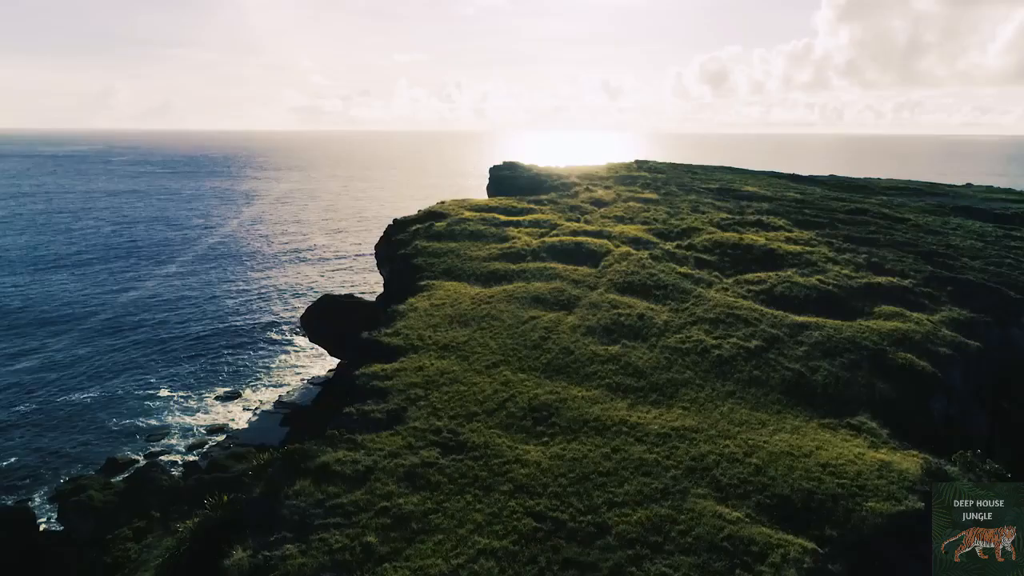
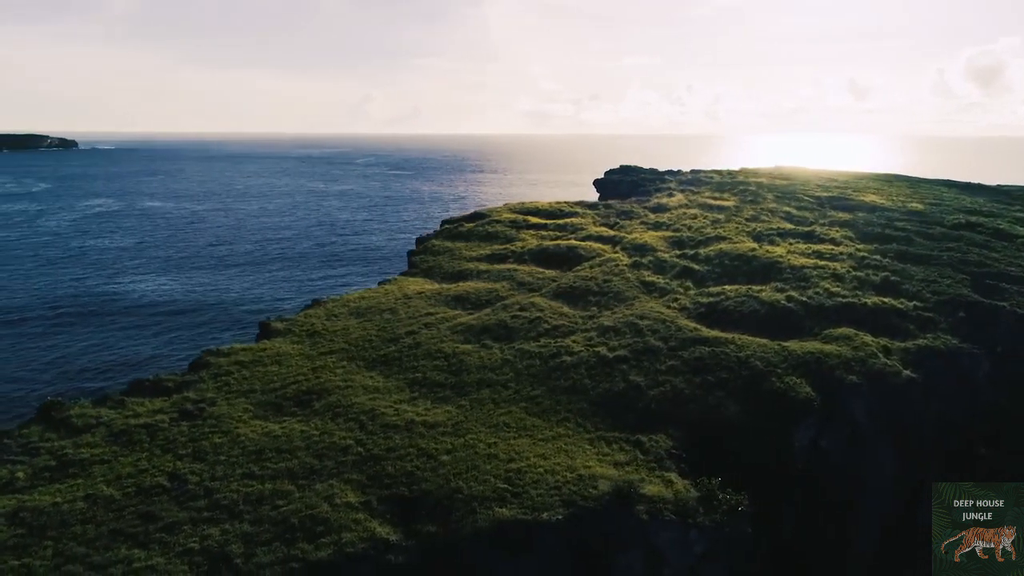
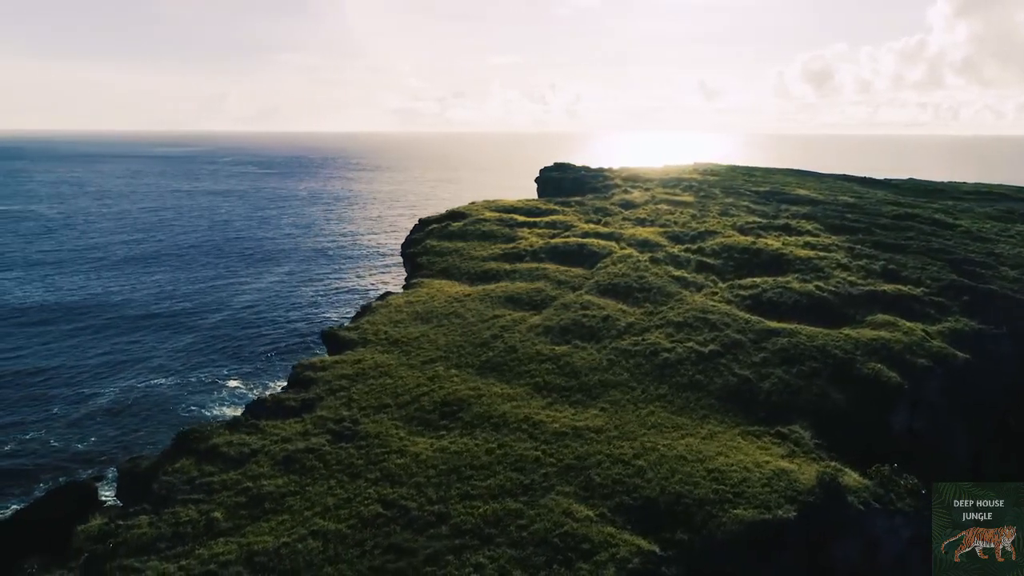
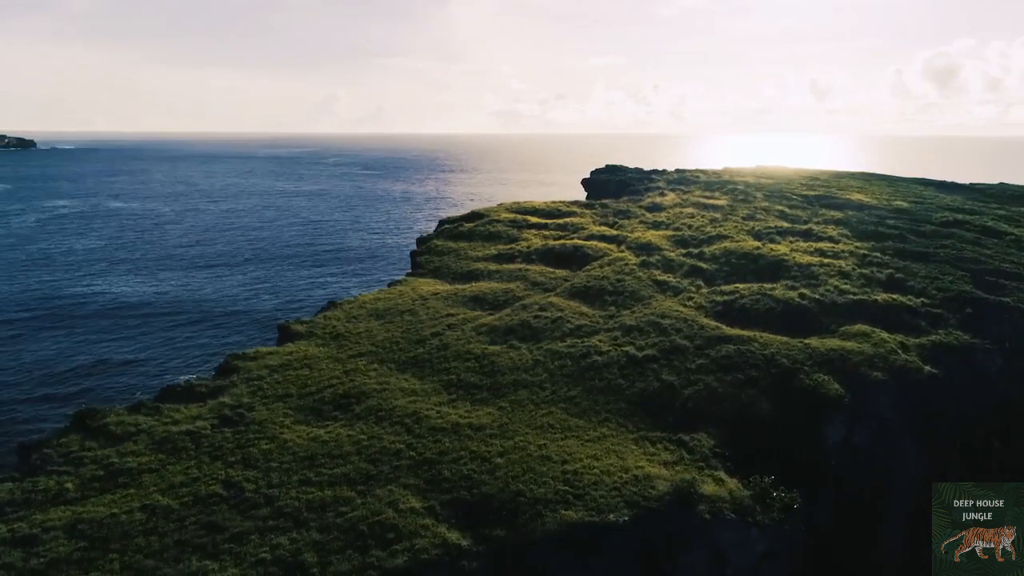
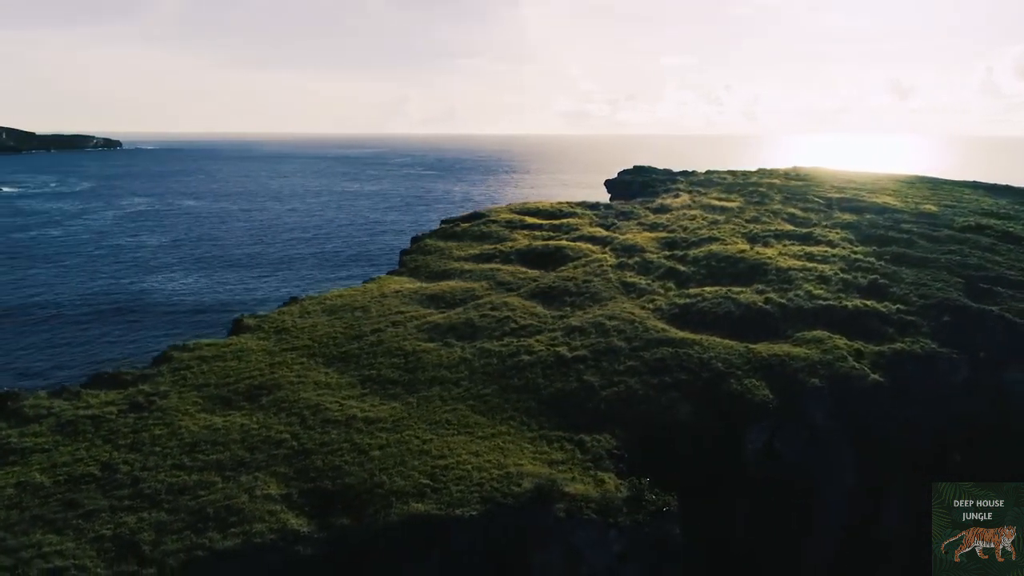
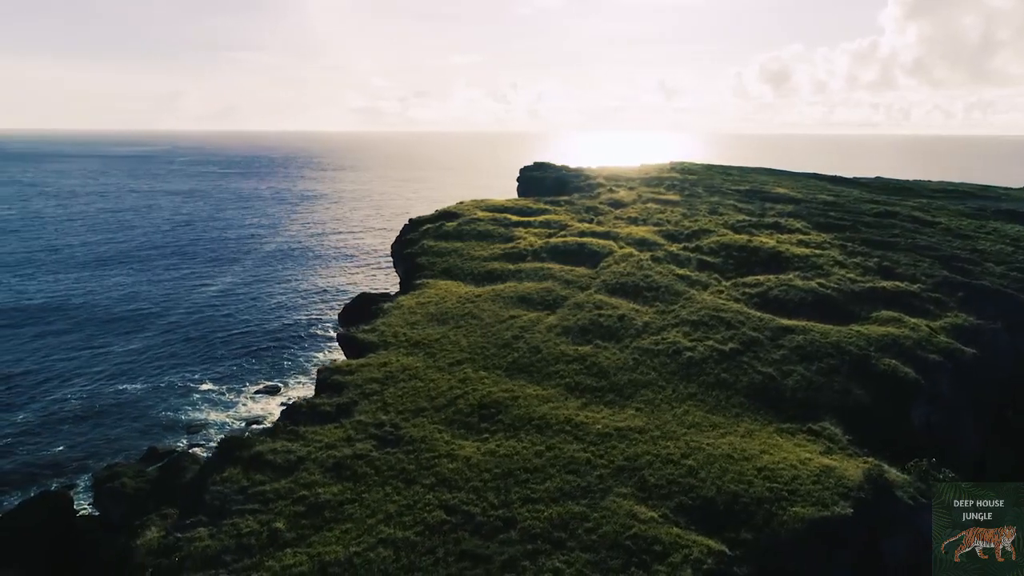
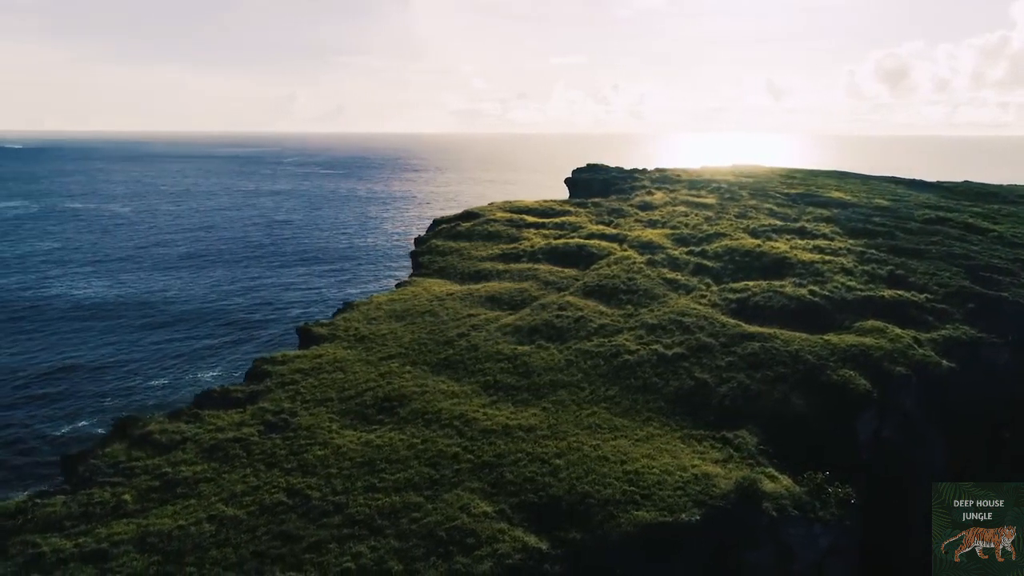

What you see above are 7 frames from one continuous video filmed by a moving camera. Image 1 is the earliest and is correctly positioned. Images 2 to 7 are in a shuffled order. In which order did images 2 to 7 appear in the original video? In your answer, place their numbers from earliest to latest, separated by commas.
6, 3, 7, 4, 2, 5
